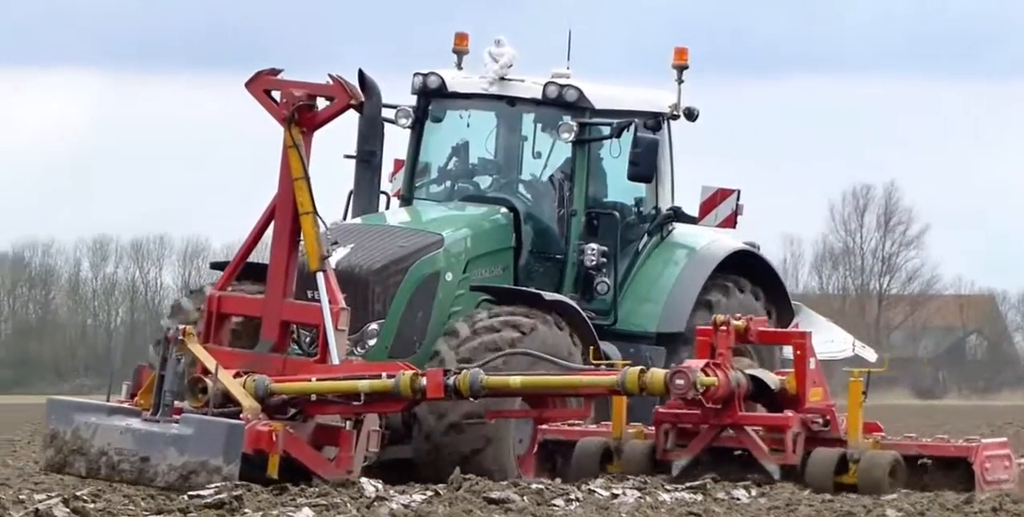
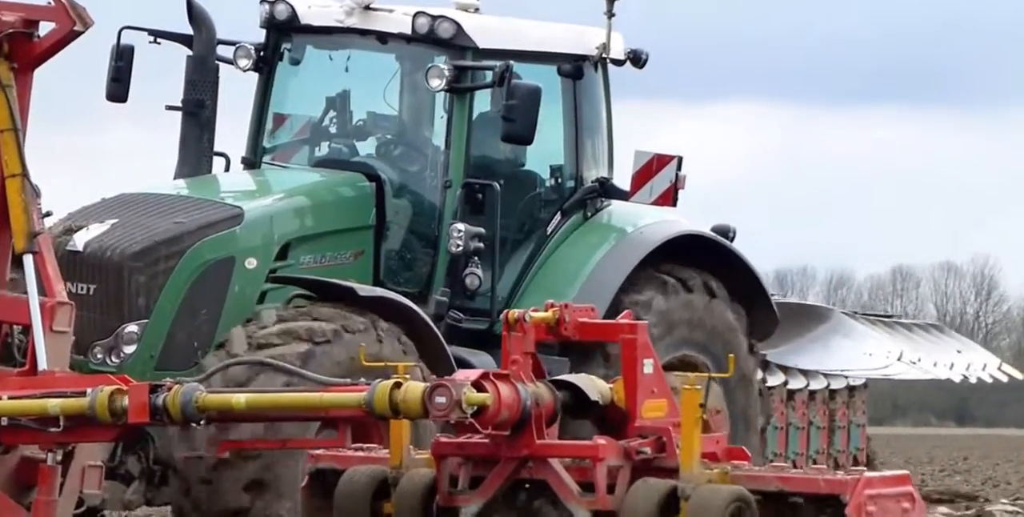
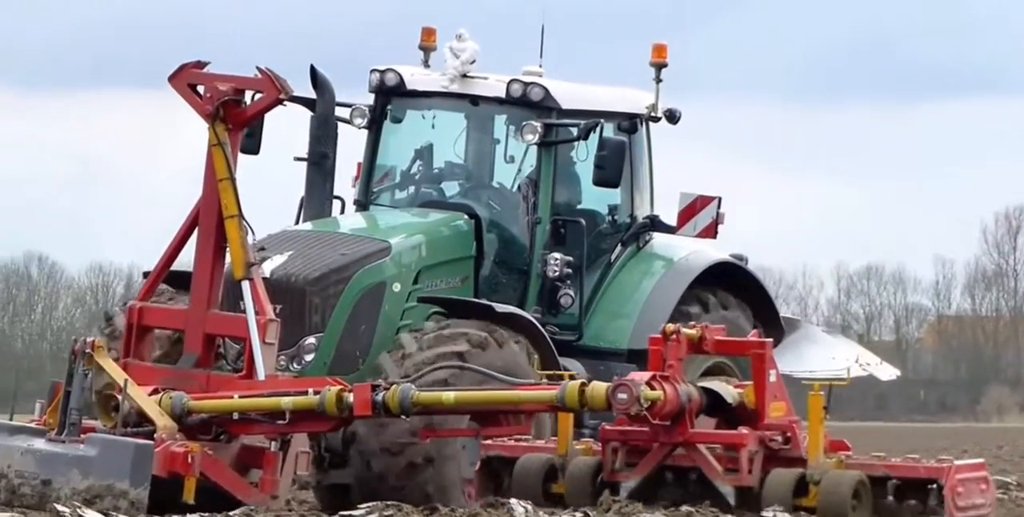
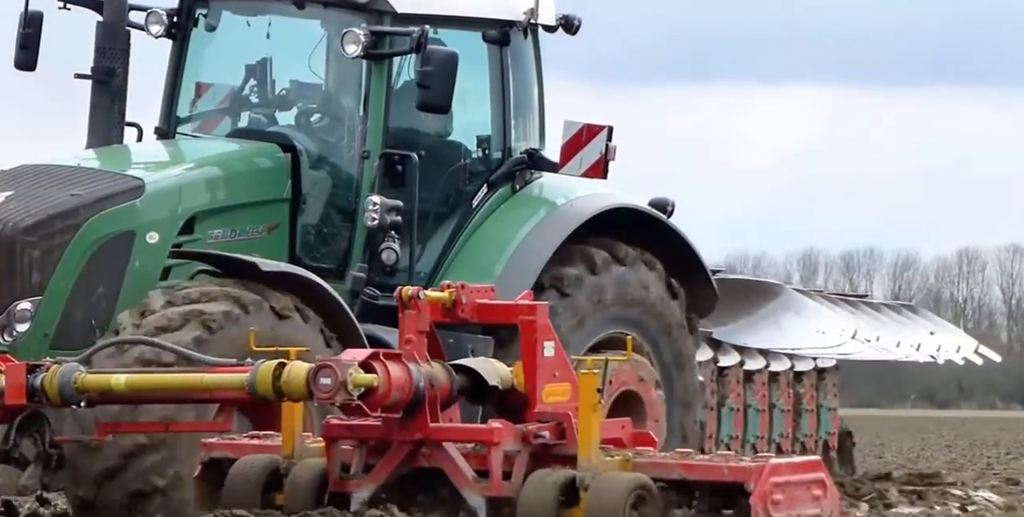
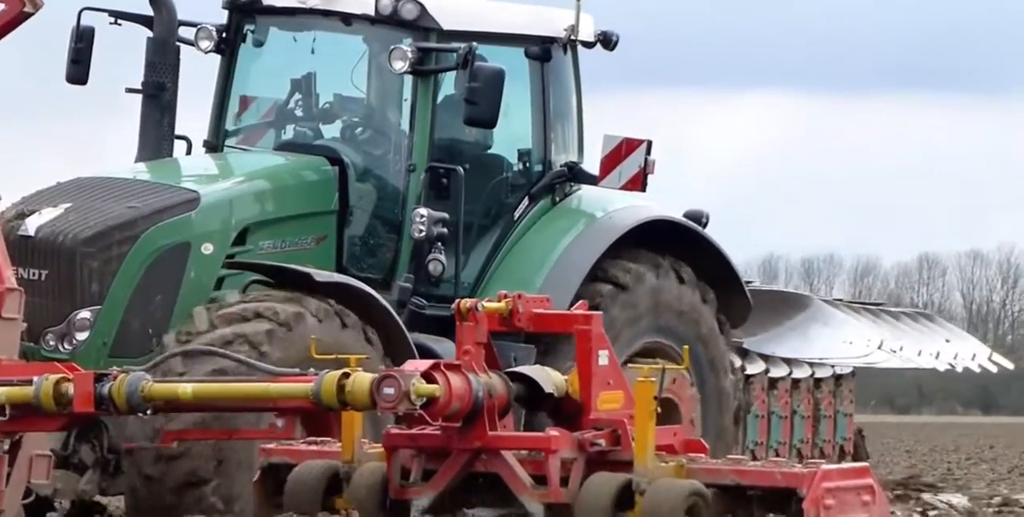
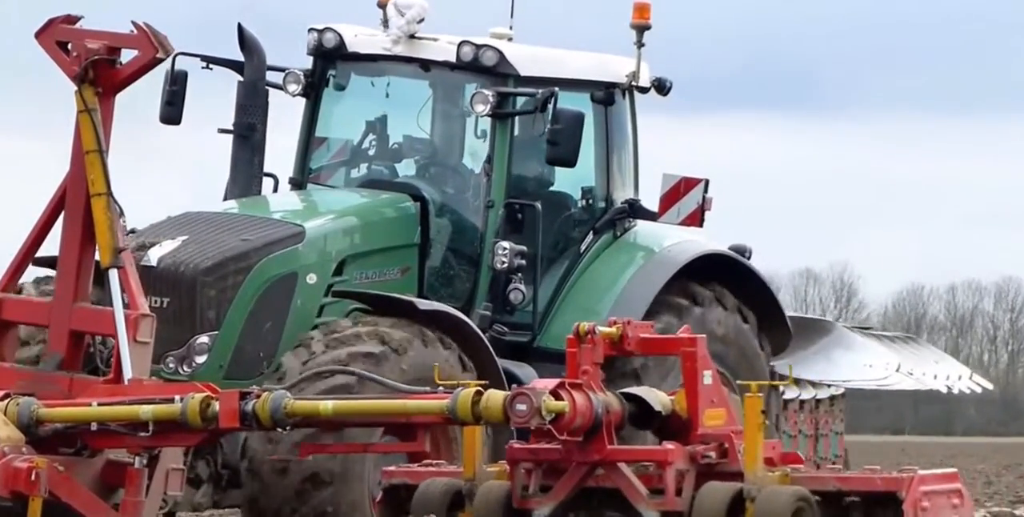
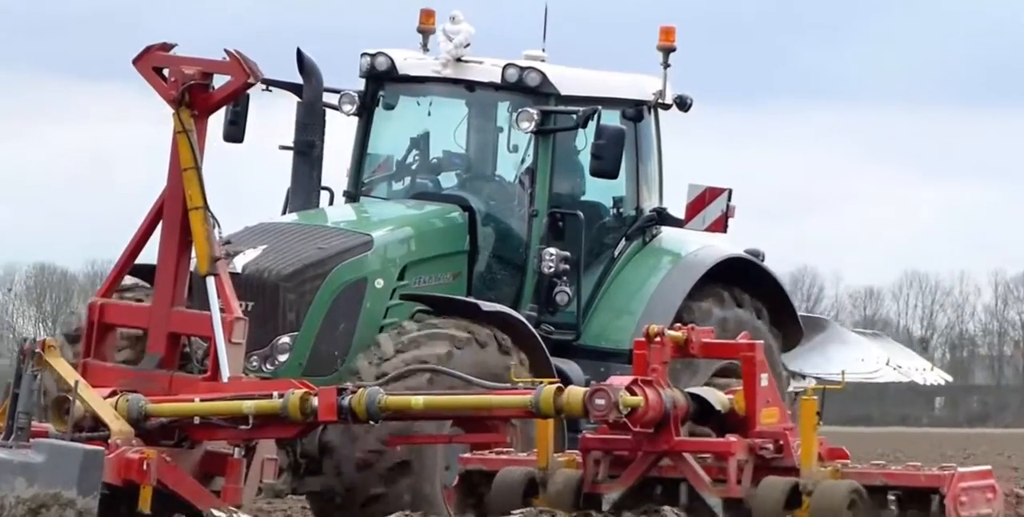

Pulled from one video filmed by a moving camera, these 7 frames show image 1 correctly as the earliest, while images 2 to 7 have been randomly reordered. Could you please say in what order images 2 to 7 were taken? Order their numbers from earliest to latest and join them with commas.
3, 7, 6, 2, 5, 4
